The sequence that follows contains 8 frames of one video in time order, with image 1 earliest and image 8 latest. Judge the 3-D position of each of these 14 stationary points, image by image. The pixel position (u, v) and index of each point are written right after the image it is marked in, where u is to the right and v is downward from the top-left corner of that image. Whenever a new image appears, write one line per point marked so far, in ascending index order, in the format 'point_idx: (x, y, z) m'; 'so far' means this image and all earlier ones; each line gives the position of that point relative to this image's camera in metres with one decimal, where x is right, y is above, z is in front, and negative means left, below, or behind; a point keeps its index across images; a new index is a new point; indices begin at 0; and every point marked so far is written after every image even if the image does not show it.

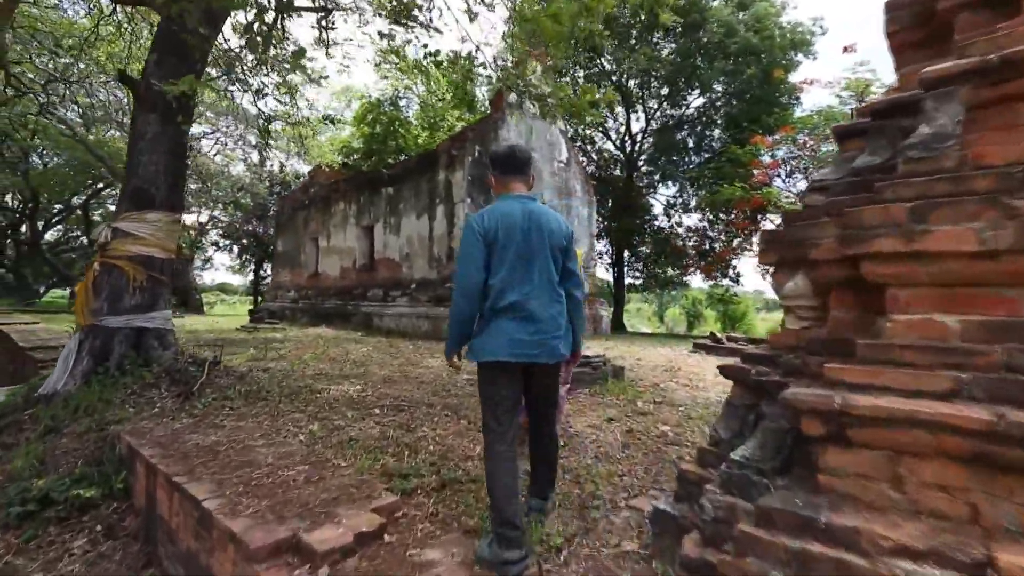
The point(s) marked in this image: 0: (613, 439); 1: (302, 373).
0: (+0.6, -0.9, +2.9) m
1: (-1.8, -0.7, +4.4) m
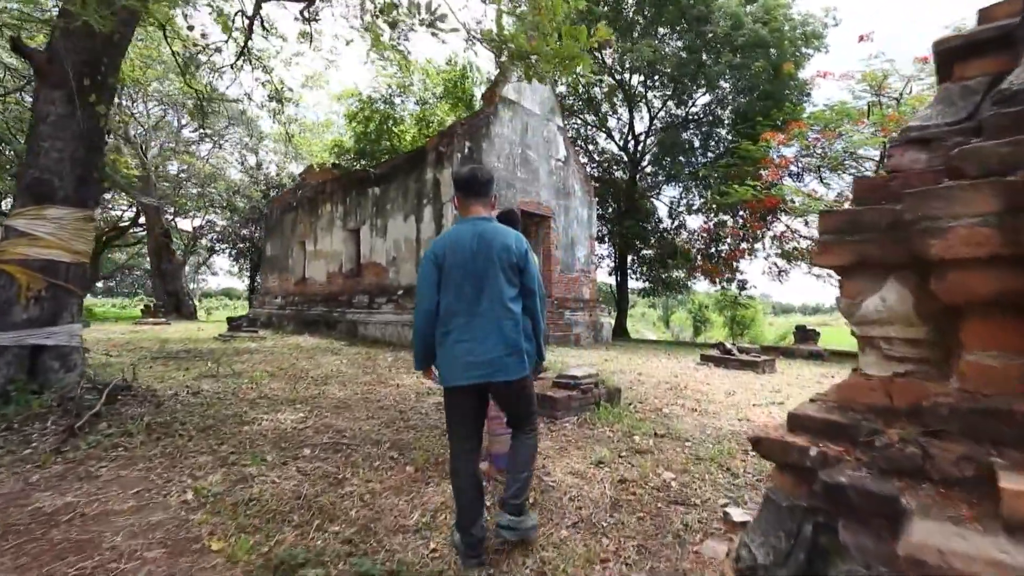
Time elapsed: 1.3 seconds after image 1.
0: (+0.4, -0.9, +2.3) m
1: (-1.9, -0.8, +3.7) m
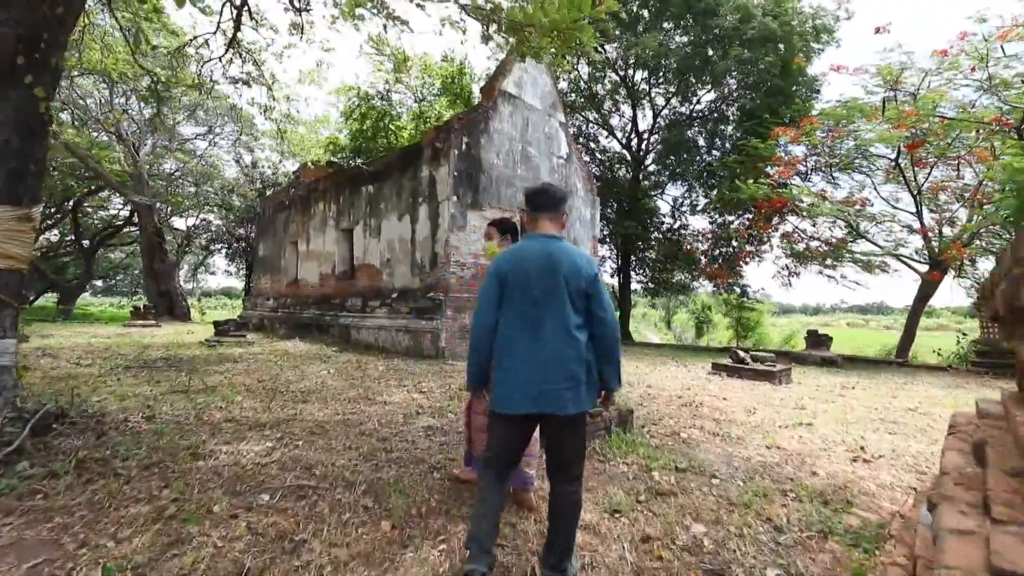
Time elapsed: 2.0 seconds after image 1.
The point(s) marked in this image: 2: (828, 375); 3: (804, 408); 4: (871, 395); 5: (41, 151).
0: (+0.4, -1.0, +1.8) m
1: (-1.9, -0.8, +3.3) m
2: (+4.5, -1.2, +7.6) m
3: (+2.6, -1.1, +4.6) m
4: (+3.9, -1.2, +5.7) m
5: (-2.7, +0.8, +3.0) m
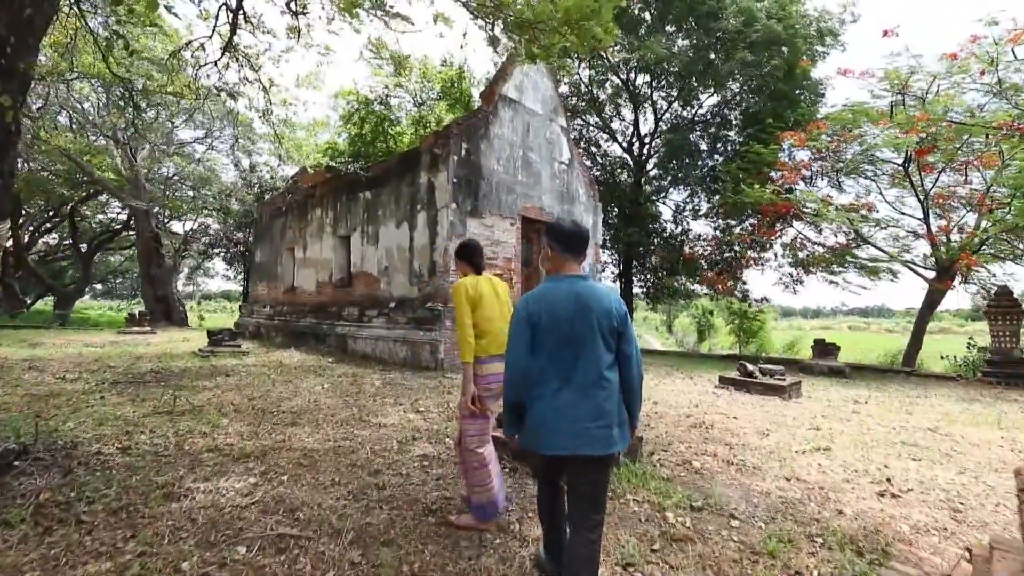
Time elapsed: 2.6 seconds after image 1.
0: (+0.4, -1.1, +1.6) m
1: (-1.9, -1.0, +3.1) m
2: (+4.5, -1.4, +7.4) m
3: (+2.6, -1.2, +4.4) m
4: (+3.9, -1.3, +5.5) m
5: (-2.7, +0.7, +2.8) m
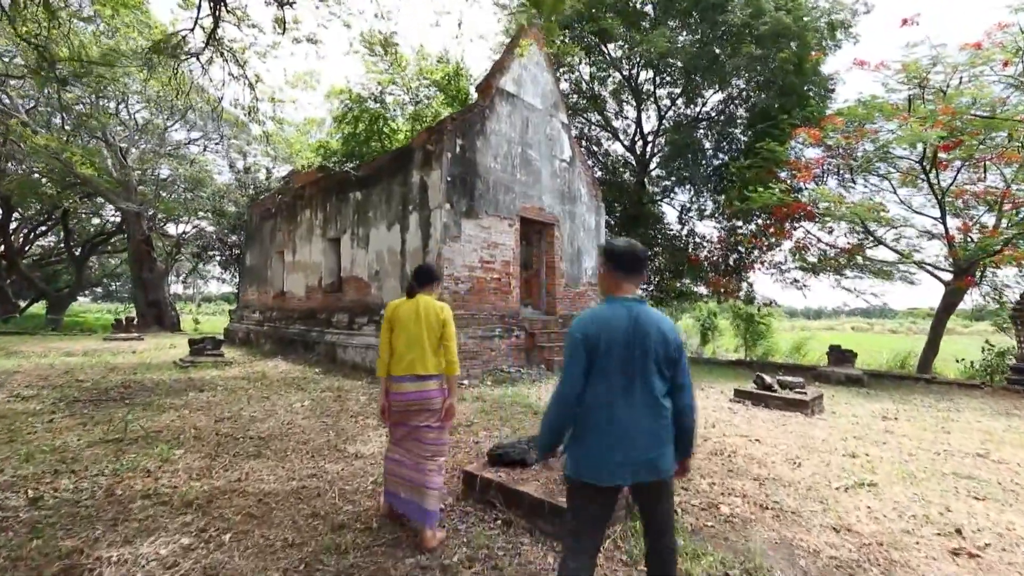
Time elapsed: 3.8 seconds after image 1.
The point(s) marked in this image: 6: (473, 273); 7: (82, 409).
0: (+0.3, -1.1, +1.1) m
1: (-2.0, -1.0, +2.6) m
2: (+4.5, -1.5, +6.9) m
3: (+2.6, -1.3, +3.9) m
4: (+3.9, -1.4, +4.9) m
5: (-2.8, +0.6, +2.3) m
6: (-0.6, +0.2, +7.7) m
7: (-4.0, -1.1, +4.8) m
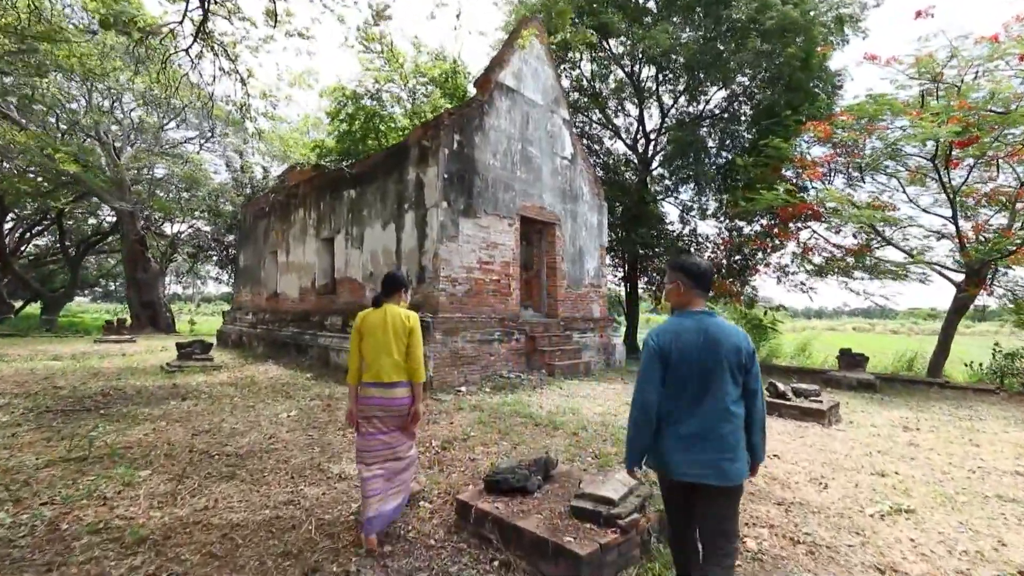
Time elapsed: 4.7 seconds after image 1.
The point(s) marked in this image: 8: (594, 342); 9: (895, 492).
0: (+0.3, -1.2, +0.8) m
1: (-2.0, -1.1, +2.3) m
2: (+4.5, -1.5, +6.6) m
3: (+2.6, -1.3, +3.6) m
4: (+3.9, -1.4, +4.6) m
5: (-2.8, +0.6, +2.0) m
6: (-0.6, +0.2, +7.4) m
7: (-4.0, -1.1, +4.5) m
8: (+1.5, -1.0, +9.4) m
9: (+2.4, -1.3, +3.2) m
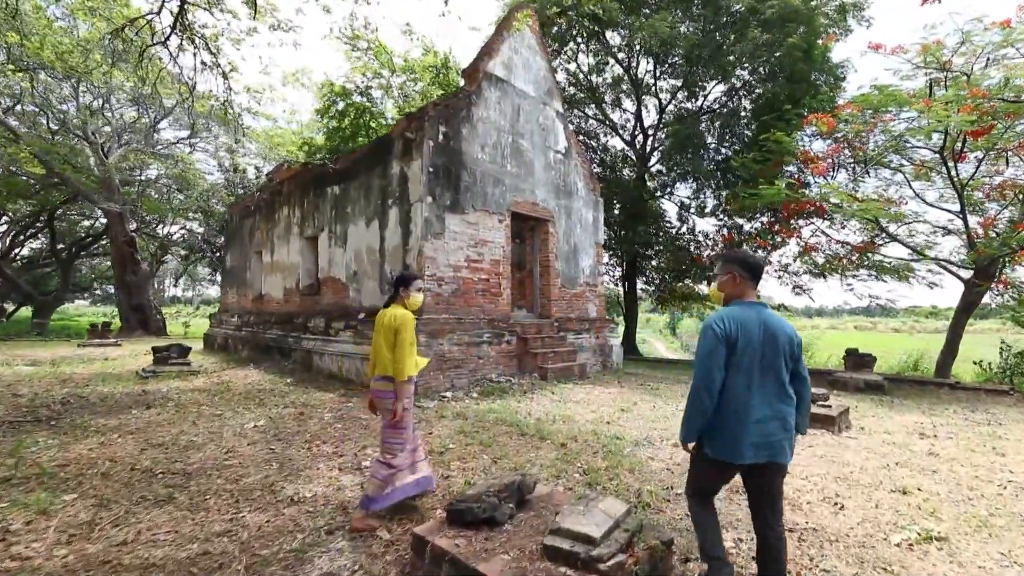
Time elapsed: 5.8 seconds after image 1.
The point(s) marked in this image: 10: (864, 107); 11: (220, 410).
0: (+0.2, -1.1, +0.4) m
1: (-2.1, -1.0, +1.9) m
2: (+4.4, -1.4, +6.2) m
3: (+2.4, -1.3, +3.2) m
4: (+3.7, -1.3, +4.3) m
5: (-2.9, +0.6, +1.7) m
6: (-0.7, +0.2, +7.0) m
7: (-4.1, -1.1, +4.1) m
8: (+1.3, -1.0, +9.0) m
9: (+2.2, -1.2, +2.8) m
10: (+6.5, +3.3, +9.6) m
11: (-3.0, -1.2, +5.4) m
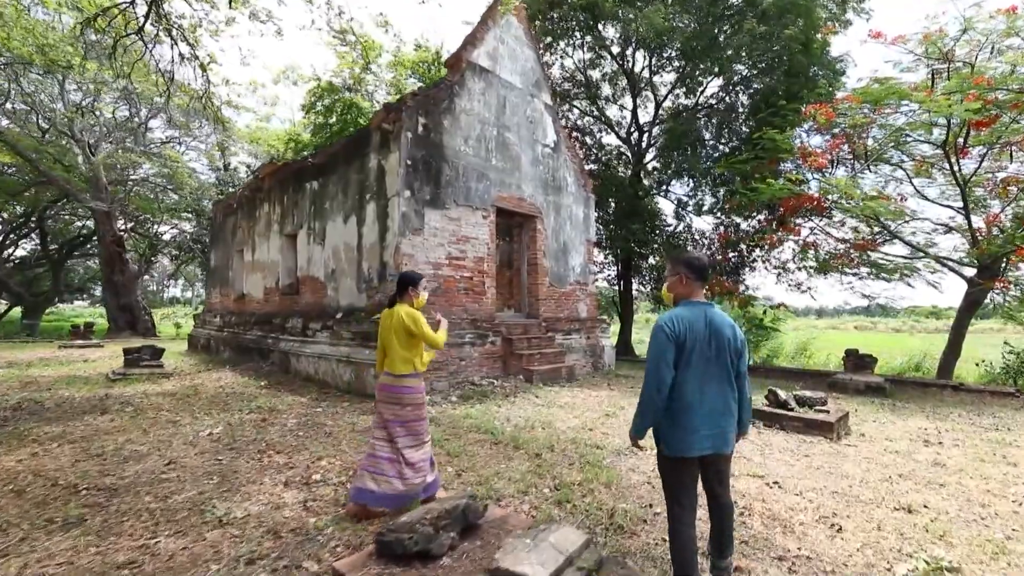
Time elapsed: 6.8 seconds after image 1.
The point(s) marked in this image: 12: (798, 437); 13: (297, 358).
0: (0.0, -1.1, +0.1) m
1: (-2.3, -1.0, +1.6) m
2: (+4.1, -1.4, +5.9) m
3: (+2.2, -1.2, +2.9) m
4: (+3.5, -1.3, +3.9) m
5: (-3.1, +0.6, +1.3) m
6: (-0.9, +0.2, +6.7) m
7: (-4.3, -1.1, +3.8) m
8: (+1.1, -0.9, +8.7) m
9: (+2.0, -1.2, +2.5) m
10: (+6.3, +3.4, +9.3) m
11: (-3.2, -1.2, +5.0) m
12: (+2.6, -1.3, +4.7) m
13: (-3.1, -1.0, +7.5) m
